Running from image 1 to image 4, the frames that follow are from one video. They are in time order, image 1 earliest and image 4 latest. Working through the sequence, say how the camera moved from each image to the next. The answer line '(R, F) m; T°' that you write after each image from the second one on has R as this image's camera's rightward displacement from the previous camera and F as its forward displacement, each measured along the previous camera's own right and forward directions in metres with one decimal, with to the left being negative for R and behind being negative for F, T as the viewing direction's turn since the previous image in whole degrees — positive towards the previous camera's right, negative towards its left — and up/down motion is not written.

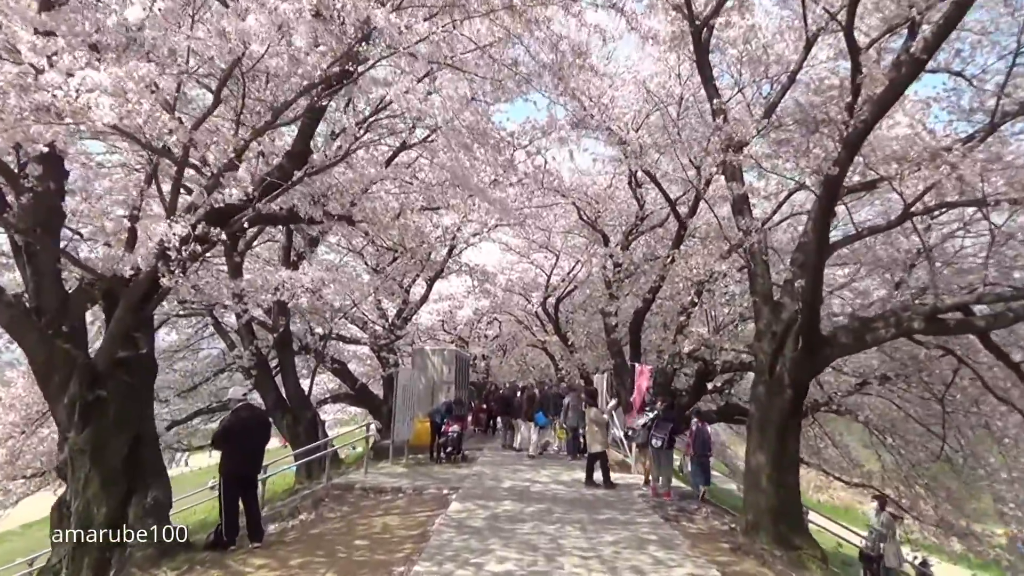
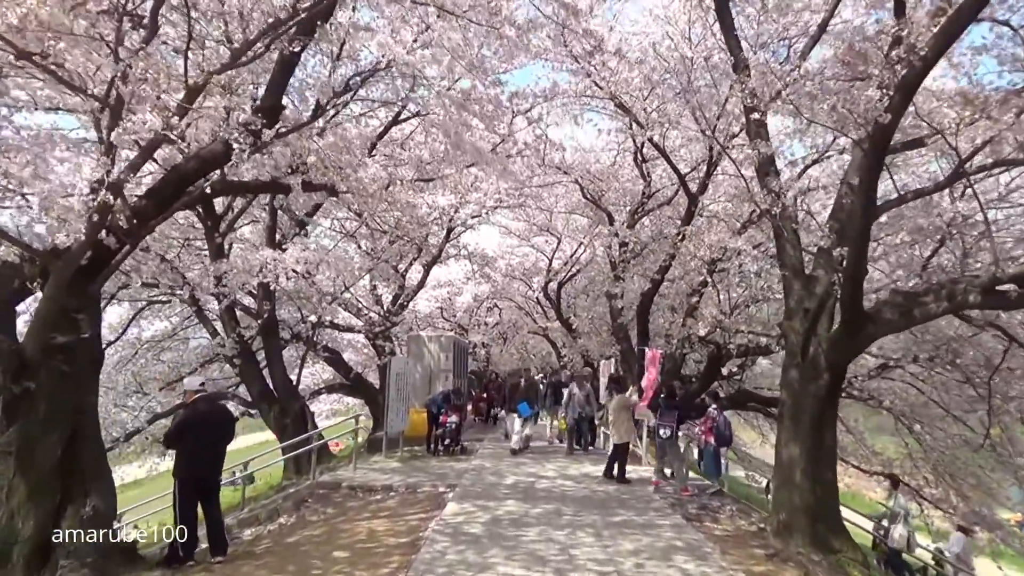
(0.0, +0.8) m; 0°
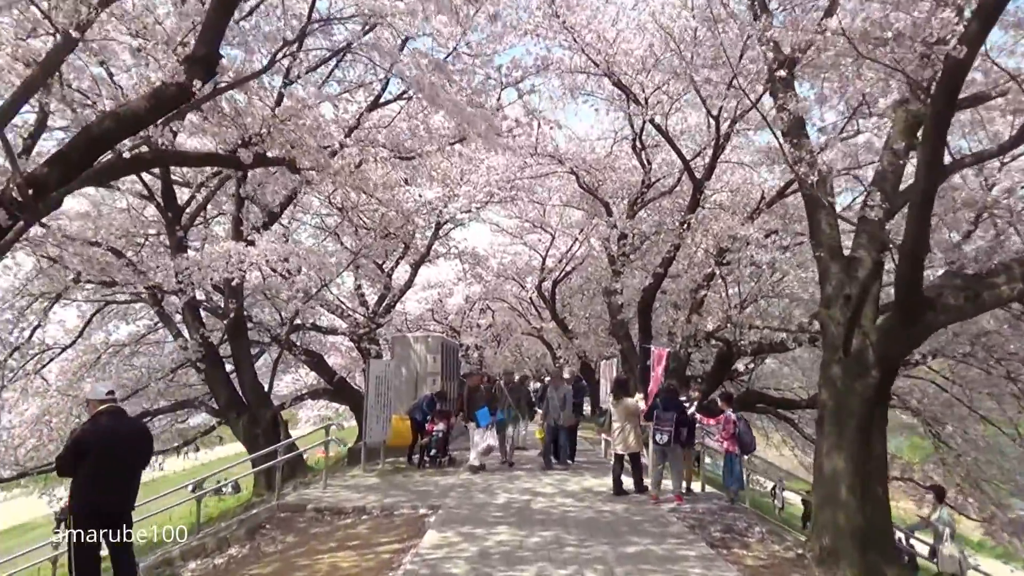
(0.0, +1.0) m; 0°
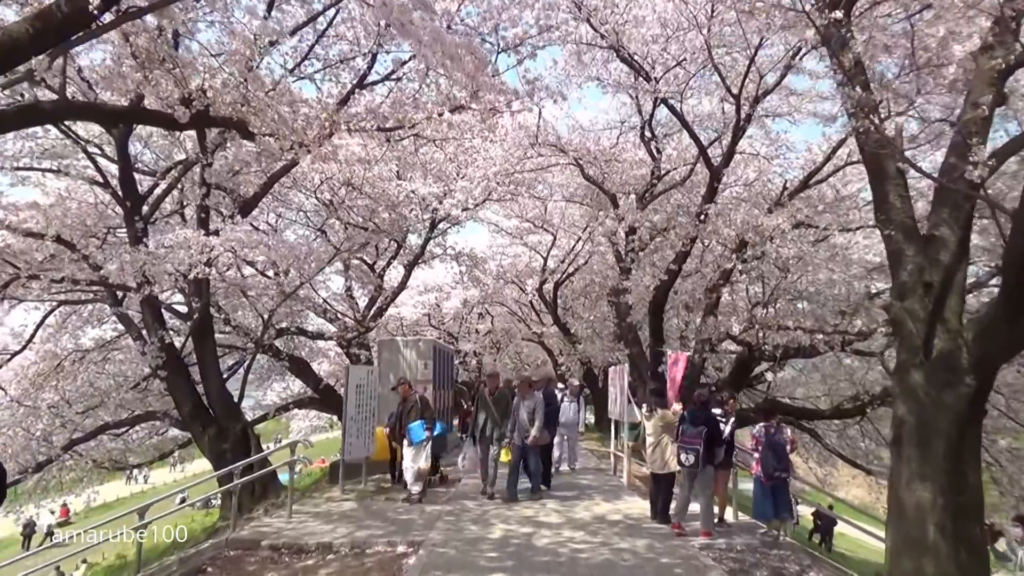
(0.0, +1.1) m; 0°
